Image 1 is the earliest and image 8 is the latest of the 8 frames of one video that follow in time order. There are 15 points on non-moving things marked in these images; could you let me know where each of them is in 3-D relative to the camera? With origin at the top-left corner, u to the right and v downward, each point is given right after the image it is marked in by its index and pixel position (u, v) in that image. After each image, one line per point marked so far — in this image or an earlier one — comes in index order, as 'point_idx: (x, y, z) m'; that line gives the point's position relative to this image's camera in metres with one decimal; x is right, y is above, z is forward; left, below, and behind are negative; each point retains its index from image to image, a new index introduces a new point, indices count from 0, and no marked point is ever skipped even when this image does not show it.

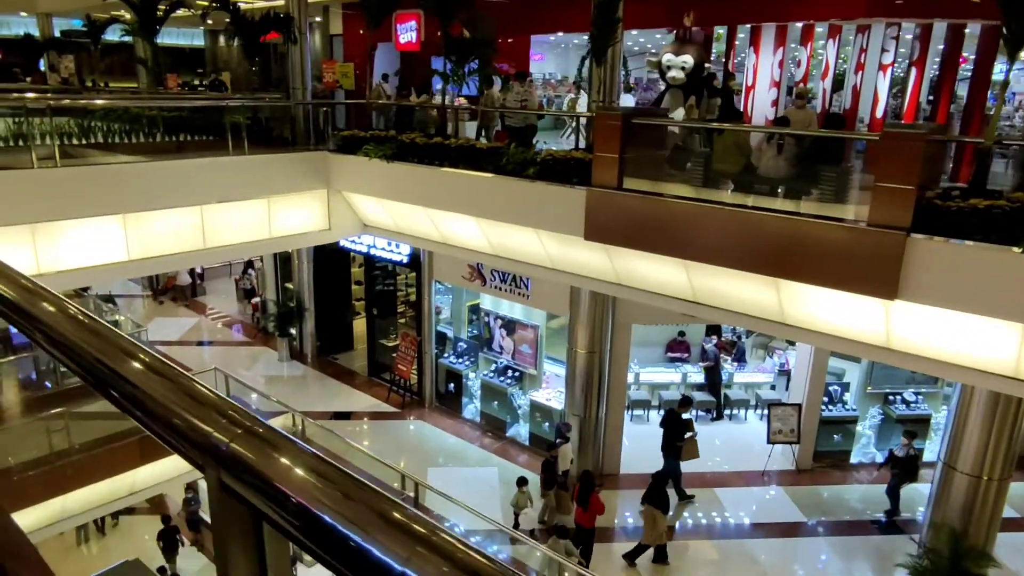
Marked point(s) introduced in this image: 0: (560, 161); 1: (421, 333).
0: (+0.5, +1.2, +6.6) m
1: (-1.2, -0.6, +9.7) m
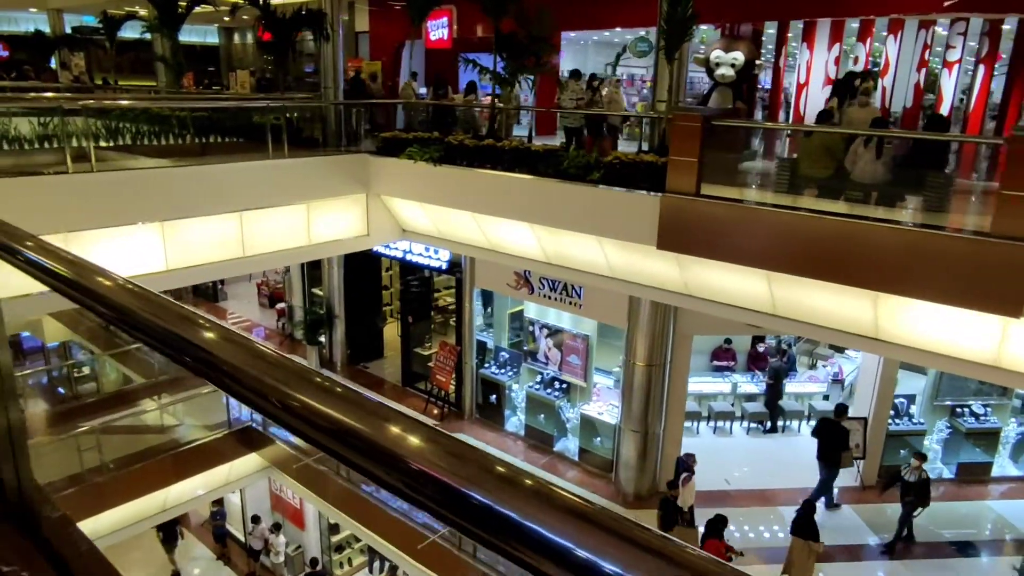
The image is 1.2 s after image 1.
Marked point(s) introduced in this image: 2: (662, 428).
0: (+1.0, +1.0, +6.2) m
1: (-0.6, -0.7, +9.3) m
2: (+1.6, -1.5, +7.5) m
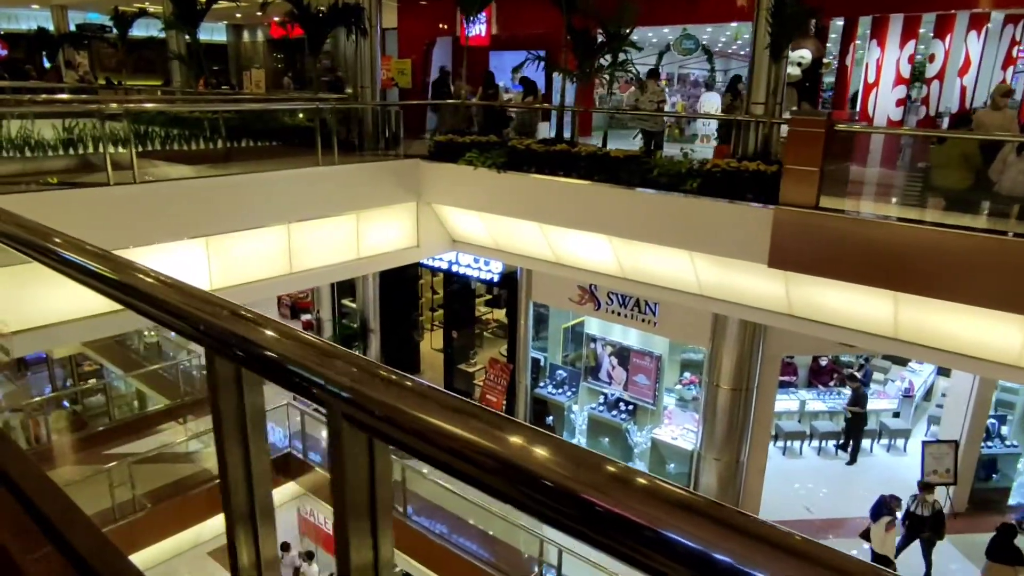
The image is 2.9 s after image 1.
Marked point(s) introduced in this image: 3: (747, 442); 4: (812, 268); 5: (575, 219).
0: (+1.7, +0.9, +5.7) m
1: (0.0, -0.9, +8.7) m
2: (+2.3, -1.6, +7.0) m
3: (+2.3, -1.5, +6.9) m
4: (+2.2, +0.1, +5.2) m
5: (+0.6, +0.6, +6.6) m
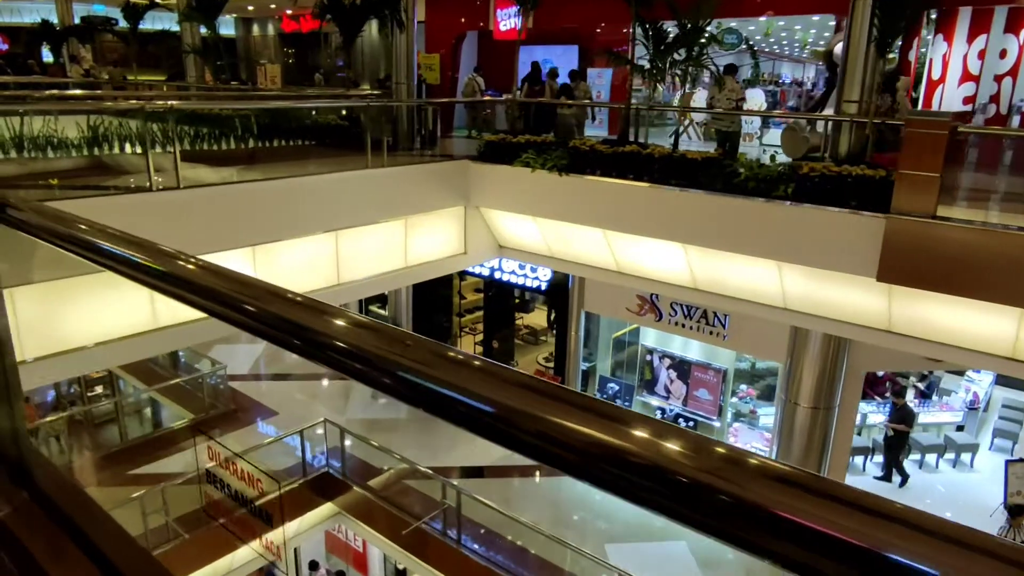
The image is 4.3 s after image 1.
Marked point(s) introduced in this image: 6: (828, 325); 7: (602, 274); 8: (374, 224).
0: (+2.3, +0.8, +5.2) m
1: (+0.6, -1.0, +8.3) m
2: (+2.8, -1.7, +6.5) m
3: (+2.8, -1.6, +6.5) m
4: (+2.7, 0.0, +4.8) m
5: (+1.1, +0.5, +6.2) m
6: (+2.5, -0.3, +5.8) m
7: (+0.9, +0.1, +7.1) m
8: (-1.3, +0.6, +6.6) m
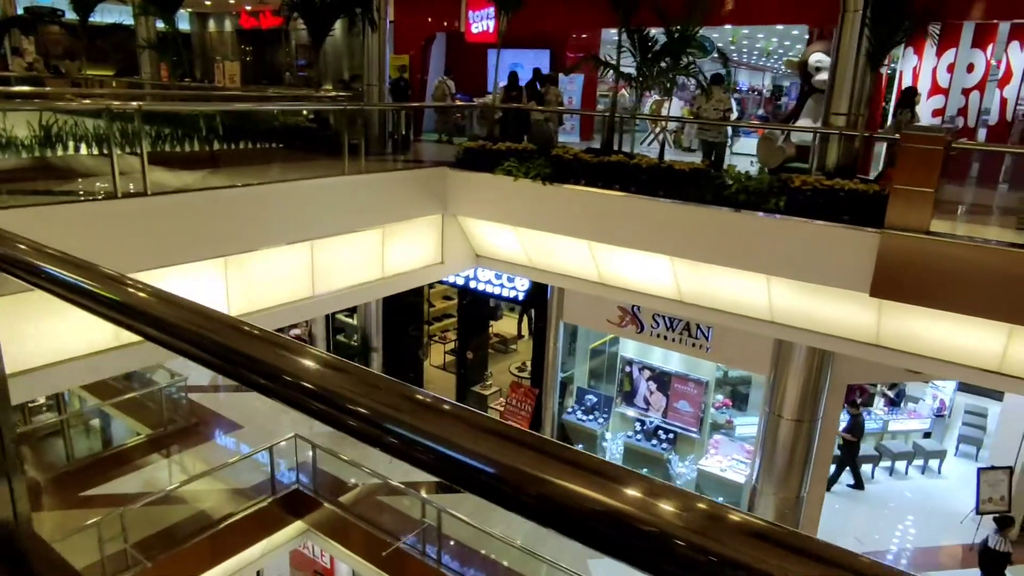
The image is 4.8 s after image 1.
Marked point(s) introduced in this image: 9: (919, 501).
0: (+2.2, +0.7, +5.2) m
1: (+0.3, -1.1, +8.1) m
2: (+2.7, -1.8, +6.5) m
3: (+2.7, -1.7, +6.5) m
4: (+2.7, -0.1, +4.7) m
5: (+1.0, +0.4, +6.1) m
6: (+2.4, -0.4, +5.8) m
7: (+0.7, 0.0, +7.0) m
8: (-1.4, +0.5, +6.3) m
9: (+4.6, -2.4, +8.2) m
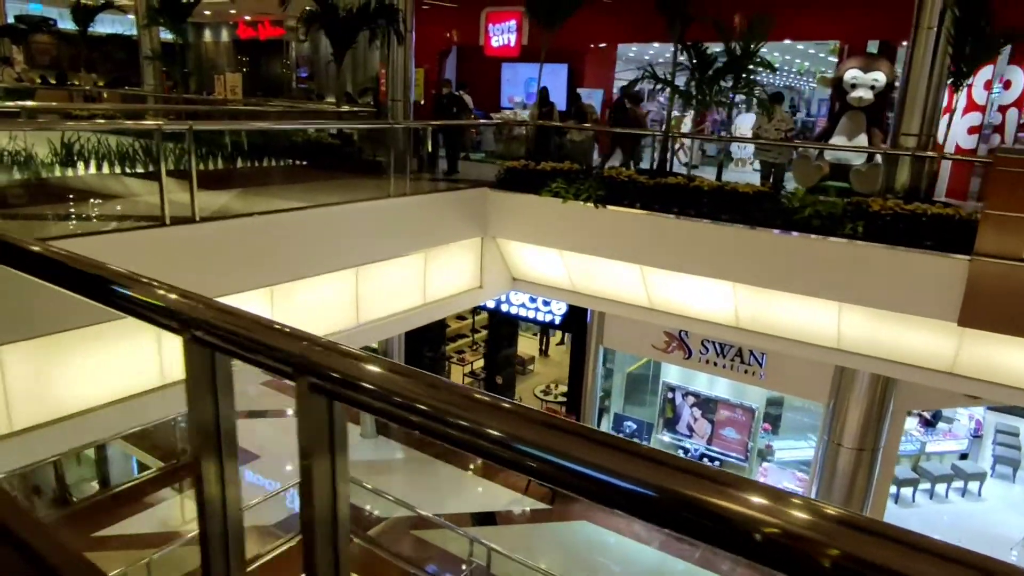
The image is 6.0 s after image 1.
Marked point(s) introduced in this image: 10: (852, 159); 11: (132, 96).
0: (+2.7, +0.5, +5.0) m
1: (+0.7, -1.3, +7.8) m
2: (+3.1, -2.0, +6.3) m
3: (+3.1, -1.9, +6.3) m
4: (+3.2, -0.3, +4.6) m
5: (+1.4, +0.2, +5.8) m
6: (+2.9, -0.6, +5.6) m
7: (+1.1, -0.2, +6.7) m
8: (-1.0, +0.3, +6.0) m
9: (+5.0, -2.6, +8.0) m
10: (+2.5, +1.0, +5.4) m
11: (-5.3, +2.7, +10.1) m
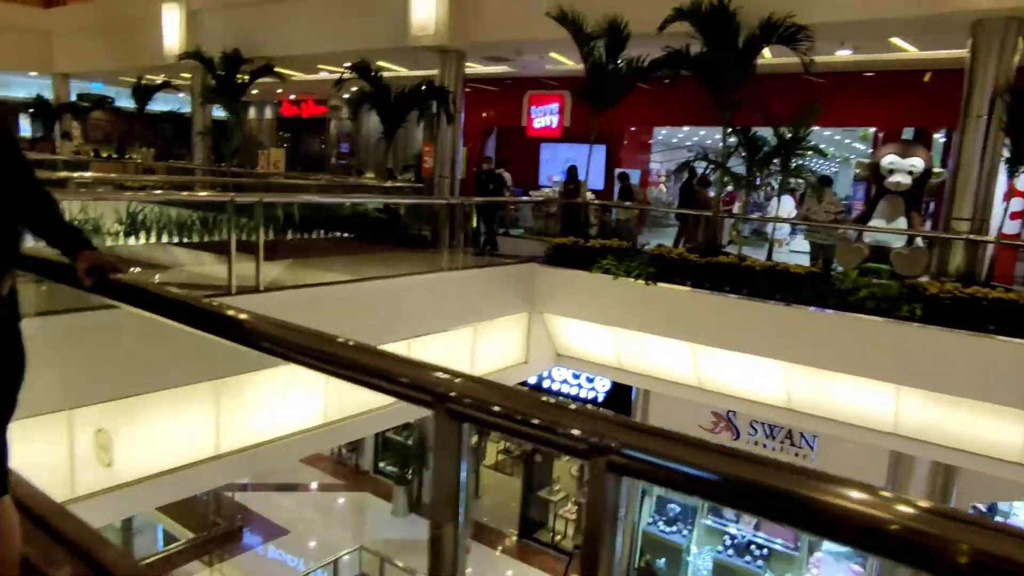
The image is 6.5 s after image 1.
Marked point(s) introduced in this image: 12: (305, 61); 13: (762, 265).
0: (+3.1, -0.1, +4.9) m
1: (+1.1, -2.1, +7.6) m
2: (+3.5, -2.8, +6.0) m
3: (+3.5, -2.6, +6.0) m
4: (+3.6, -0.8, +4.4) m
5: (+1.9, -0.4, +5.8) m
6: (+3.3, -1.2, +5.4) m
7: (+1.5, -0.9, +6.6) m
8: (-0.6, -0.4, +6.0) m
9: (+5.4, -3.6, +7.6) m
10: (+2.9, +0.3, +5.4) m
11: (-4.8, +1.7, +10.4) m
12: (-2.9, +3.1, +10.0) m
13: (+2.0, +0.2, +5.9) m
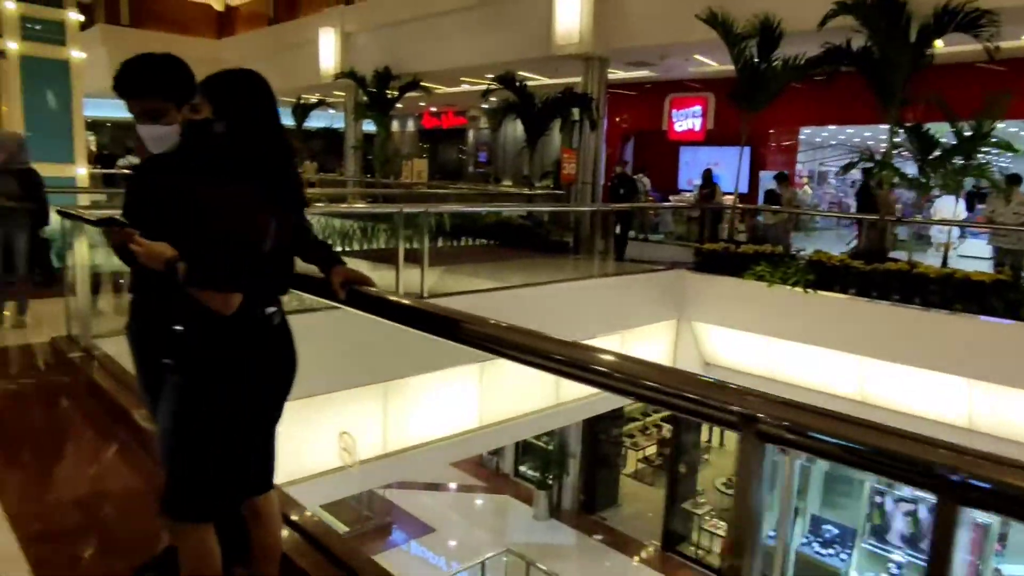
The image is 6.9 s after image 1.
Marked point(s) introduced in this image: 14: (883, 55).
0: (+4.1, -0.2, +4.3) m
1: (+2.6, -2.2, +7.3) m
2: (+4.7, -2.8, +5.3) m
3: (+4.6, -2.7, +5.3) m
4: (+4.5, -0.9, +3.8) m
5: (+3.0, -0.5, +5.4) m
6: (+4.4, -1.3, +4.8) m
7: (+2.8, -1.0, +6.3) m
8: (+0.7, -0.4, +6.0) m
9: (+6.8, -3.7, +6.5) m
10: (+4.0, +0.3, +4.8) m
11: (-2.7, +1.7, +11.1) m
12: (-0.9, +3.1, +10.3) m
13: (+3.2, +0.1, +5.4) m
14: (+3.1, +1.9, +5.9) m
